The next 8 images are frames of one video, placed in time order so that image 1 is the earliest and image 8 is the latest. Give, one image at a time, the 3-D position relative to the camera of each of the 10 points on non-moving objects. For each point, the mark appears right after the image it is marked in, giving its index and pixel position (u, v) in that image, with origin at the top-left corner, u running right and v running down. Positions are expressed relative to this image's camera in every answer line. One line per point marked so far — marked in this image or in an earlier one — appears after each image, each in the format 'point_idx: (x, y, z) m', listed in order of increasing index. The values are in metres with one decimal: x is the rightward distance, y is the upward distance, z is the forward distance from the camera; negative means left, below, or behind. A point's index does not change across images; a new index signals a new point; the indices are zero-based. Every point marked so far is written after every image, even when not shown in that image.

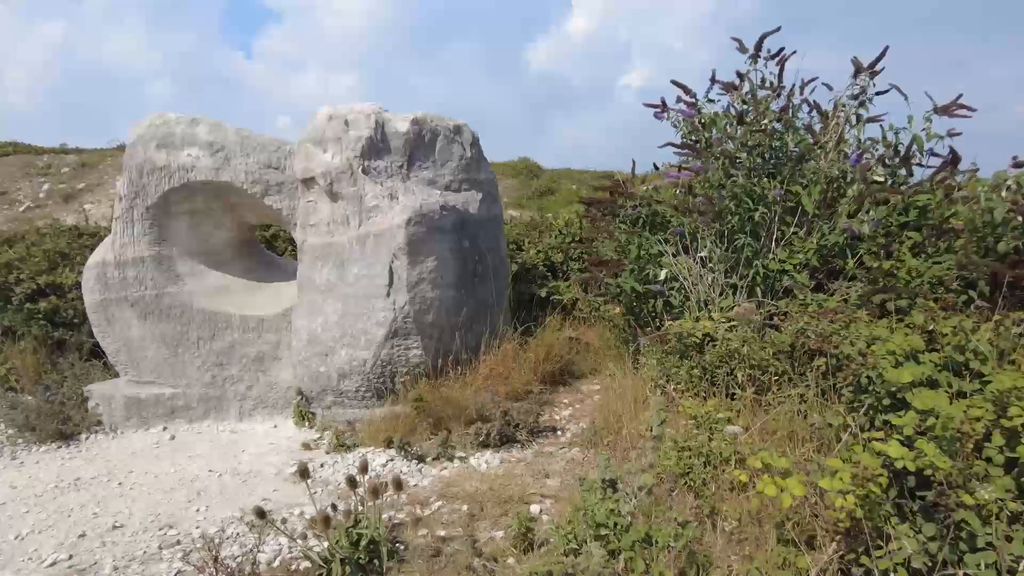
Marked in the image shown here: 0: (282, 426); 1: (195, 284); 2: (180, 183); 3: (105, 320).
0: (-1.3, -0.8, +3.6) m
1: (-1.9, 0.0, +3.8) m
2: (-1.9, +0.6, +3.6) m
3: (-2.3, -0.2, +3.7) m
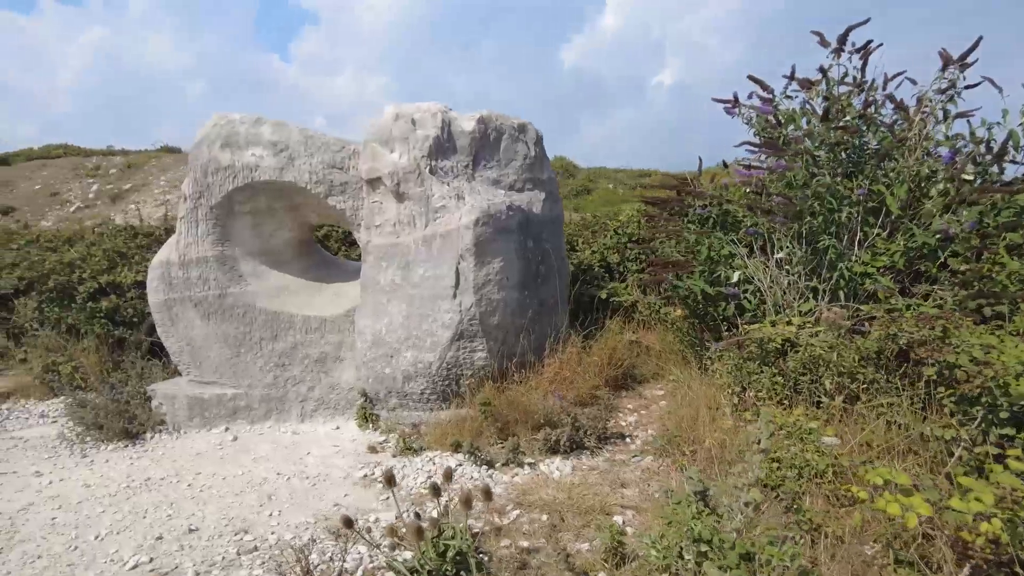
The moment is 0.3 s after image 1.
0: (-0.9, -0.8, +3.6) m
1: (-1.5, 0.0, +3.8) m
2: (-1.5, +0.6, +3.6) m
3: (-2.0, -0.2, +3.7) m
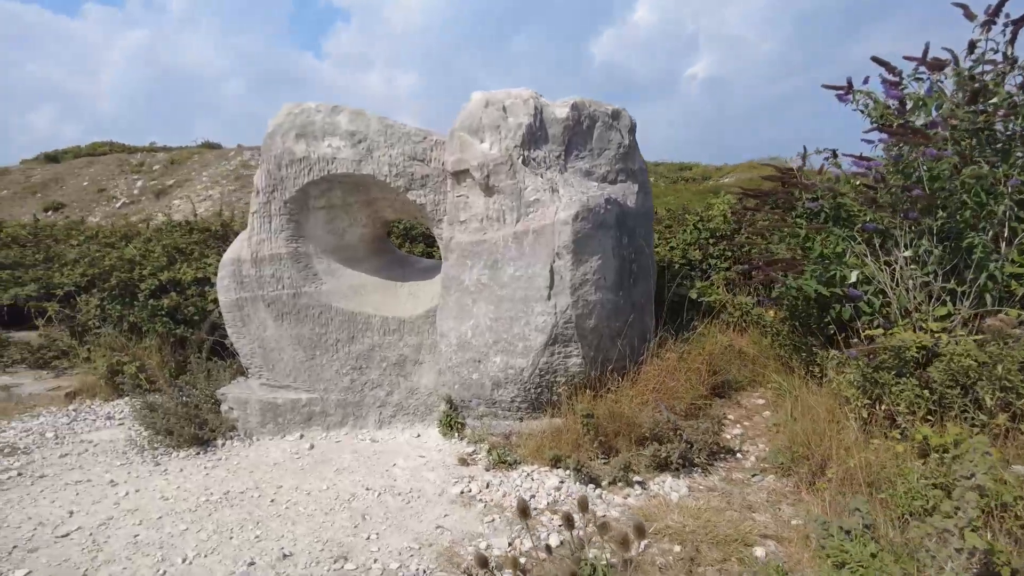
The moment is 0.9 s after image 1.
0: (-0.4, -0.8, +3.4) m
1: (-1.0, 0.0, +3.6) m
2: (-1.0, +0.6, +3.4) m
3: (-1.5, -0.2, +3.5) m
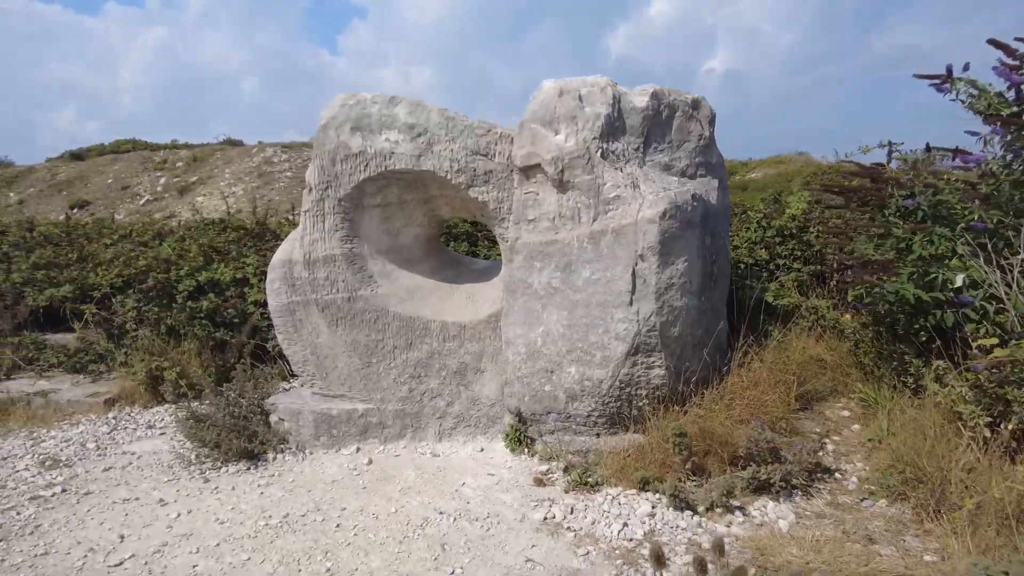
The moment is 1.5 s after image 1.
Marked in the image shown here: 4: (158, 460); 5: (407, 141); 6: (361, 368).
0: (-0.1, -0.8, +3.1) m
1: (-0.6, 0.0, +3.4) m
2: (-0.7, +0.6, +3.2) m
3: (-1.1, -0.2, +3.3) m
4: (-1.8, -0.9, +3.2) m
5: (-0.5, +0.7, +3.2) m
6: (-0.8, -0.4, +3.3) m
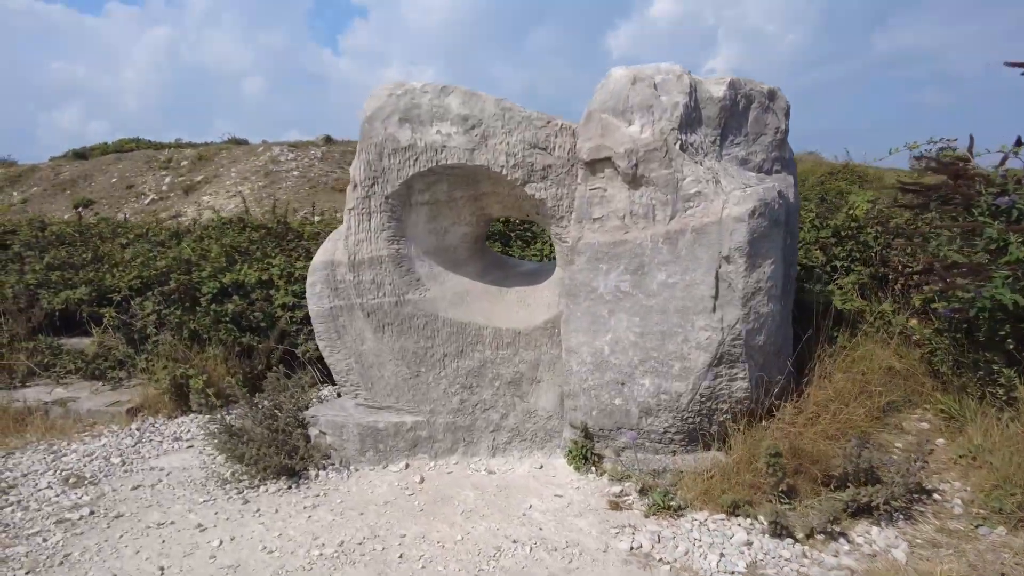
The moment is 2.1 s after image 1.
0: (+0.2, -0.8, +2.9) m
1: (-0.4, 0.0, +3.1) m
2: (-0.4, +0.6, +3.0) m
3: (-0.8, -0.2, +3.1) m
4: (-1.5, -0.9, +3.0) m
5: (-0.2, +0.7, +2.9) m
6: (-0.5, -0.4, +3.0) m
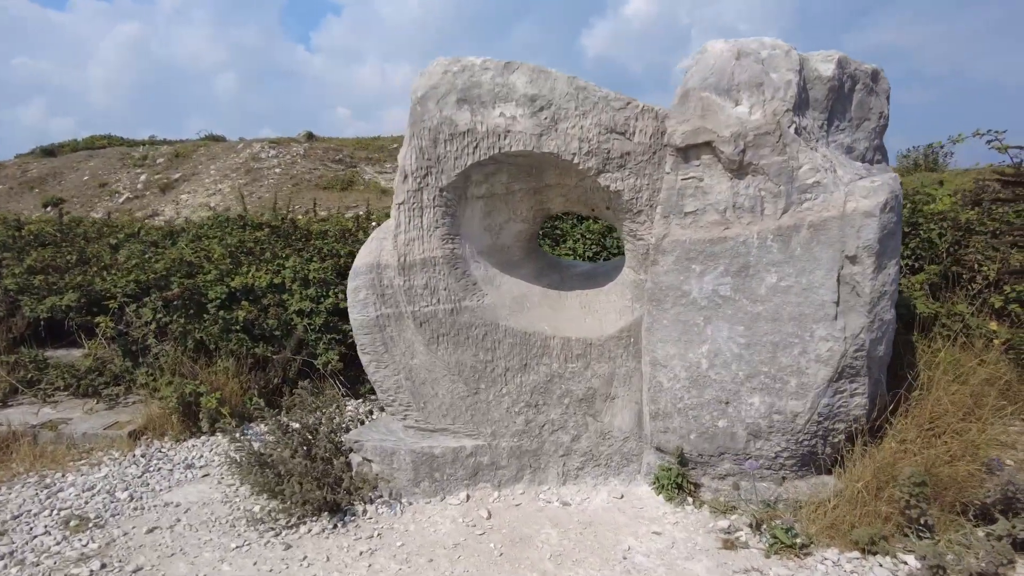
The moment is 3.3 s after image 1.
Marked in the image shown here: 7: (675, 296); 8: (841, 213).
0: (+0.5, -0.8, +2.6) m
1: (-0.1, 0.0, +2.8) m
2: (-0.1, +0.5, +2.6) m
3: (-0.5, -0.2, +2.7) m
4: (-1.2, -0.9, +2.6) m
5: (+0.1, +0.7, +2.6) m
6: (-0.2, -0.5, +2.7) m
7: (+0.6, 0.0, +2.5) m
8: (+1.1, +0.3, +2.2) m
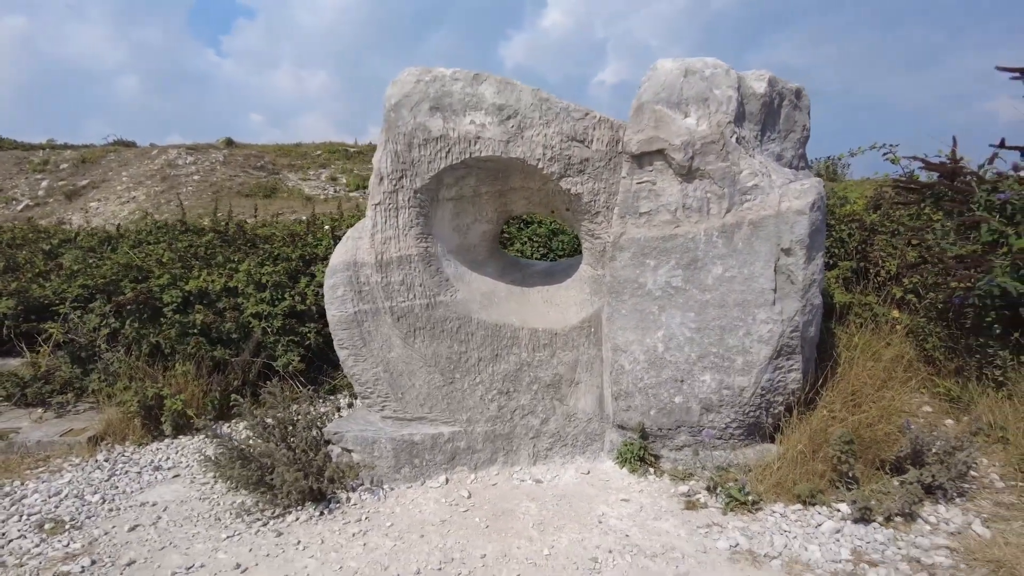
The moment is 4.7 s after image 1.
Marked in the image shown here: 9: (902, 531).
0: (+0.4, -0.8, +2.8) m
1: (-0.2, 0.0, +2.9) m
2: (-0.2, +0.6, +2.8) m
3: (-0.7, -0.2, +2.8) m
4: (-1.3, -0.9, +2.6) m
5: (-0.1, +0.7, +2.8) m
6: (-0.3, -0.4, +2.8) m
7: (+0.5, 0.0, +2.7) m
8: (+1.0, +0.3, +2.5) m
9: (+1.4, -0.9, +2.2) m
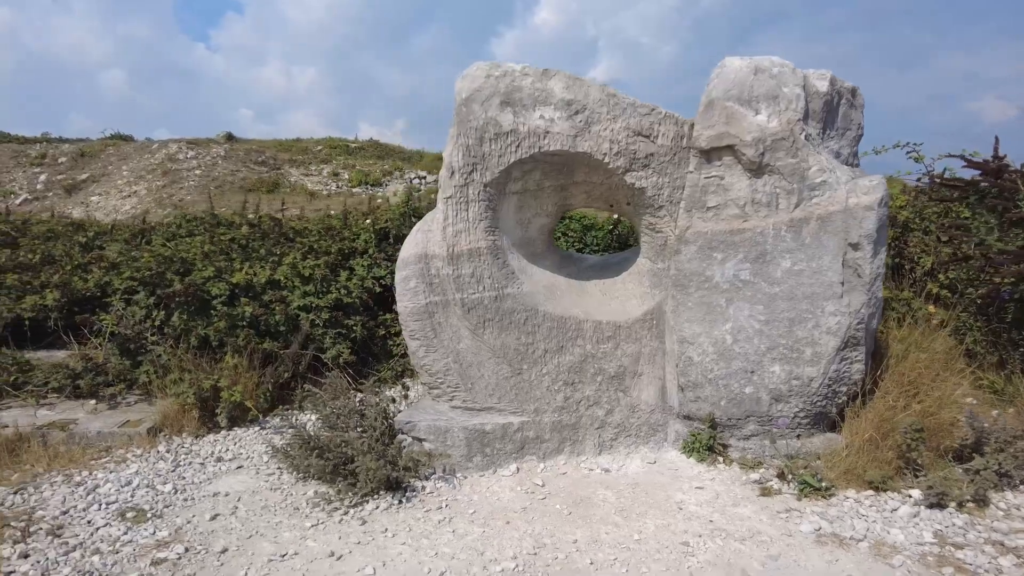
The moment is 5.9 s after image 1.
0: (+0.7, -0.8, +2.9) m
1: (+0.1, 0.0, +3.0) m
2: (+0.1, +0.6, +2.8) m
3: (-0.4, -0.2, +2.8) m
4: (-1.0, -0.9, +2.7) m
5: (+0.2, +0.7, +2.8) m
6: (0.0, -0.4, +2.9) m
7: (+0.8, 0.0, +2.8) m
8: (+1.3, +0.3, +2.6) m
9: (+1.7, -0.8, +2.3) m
